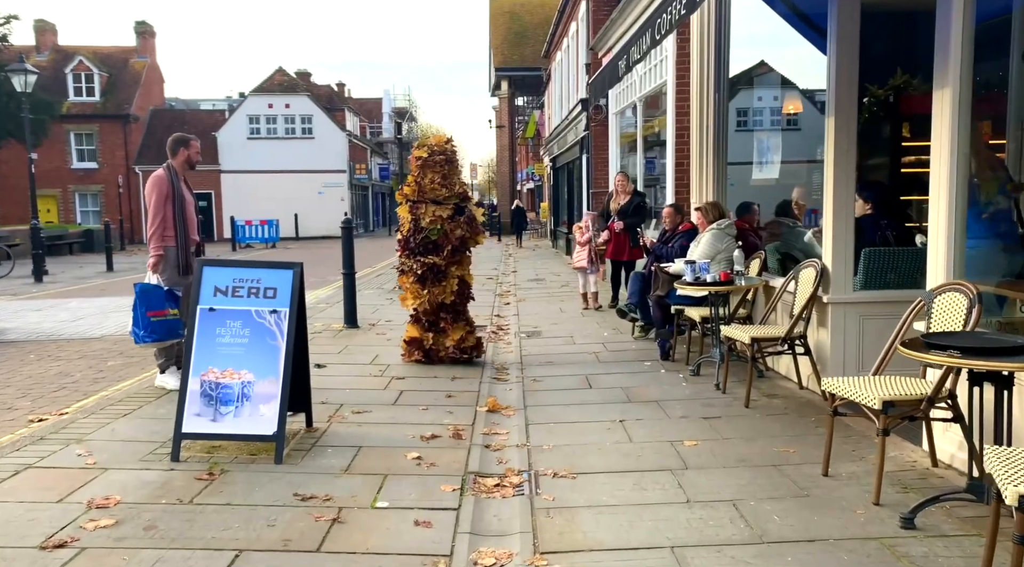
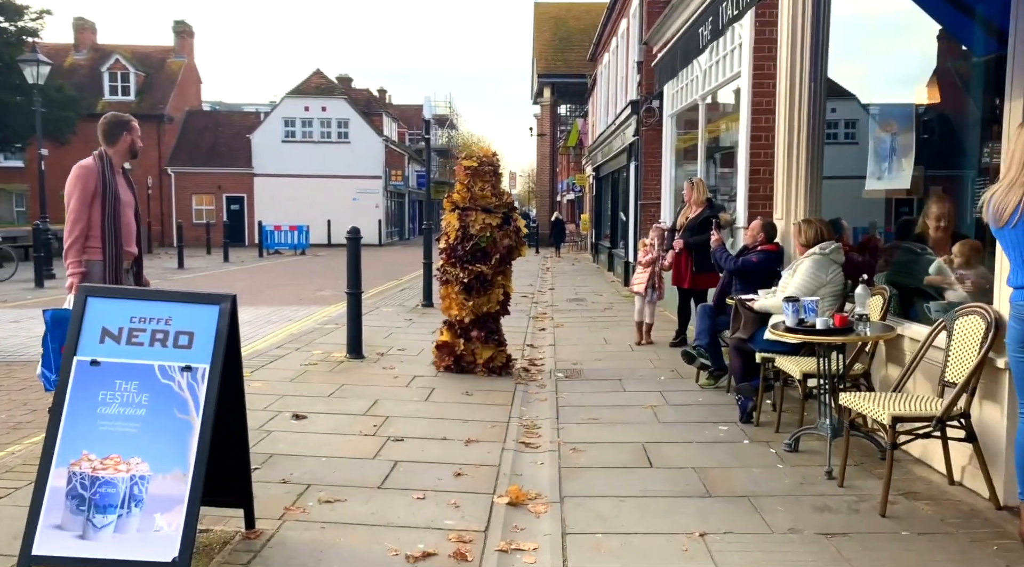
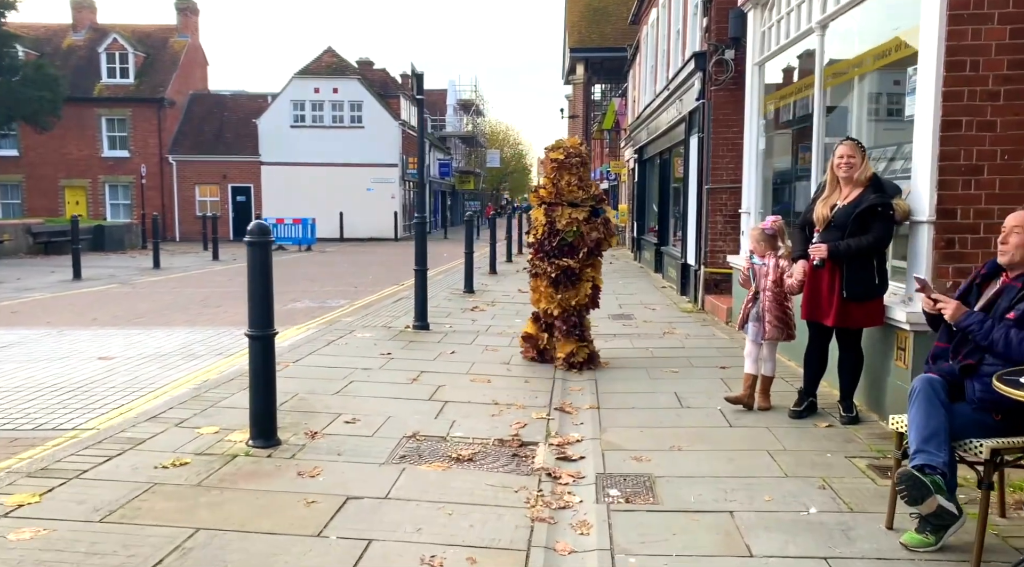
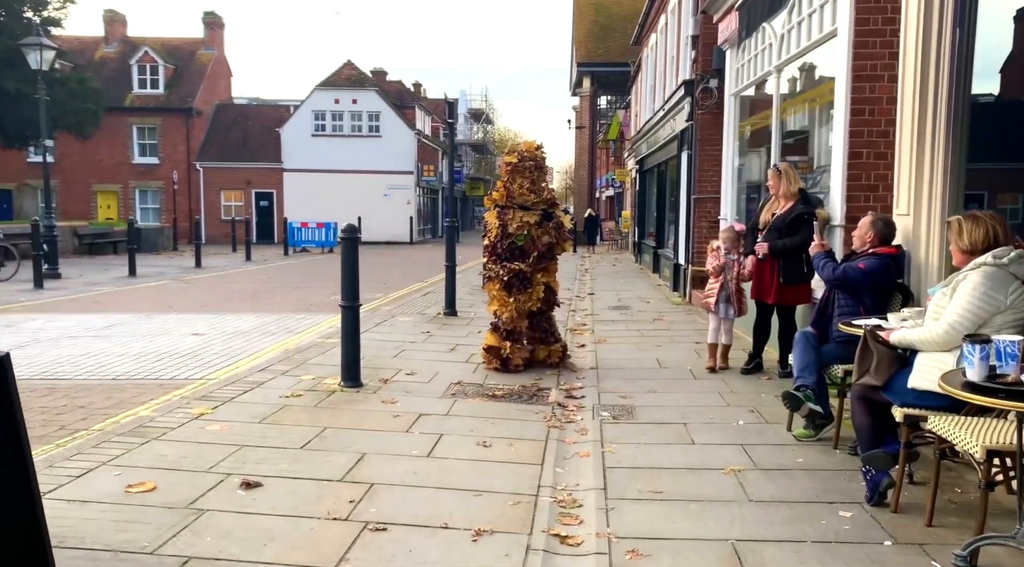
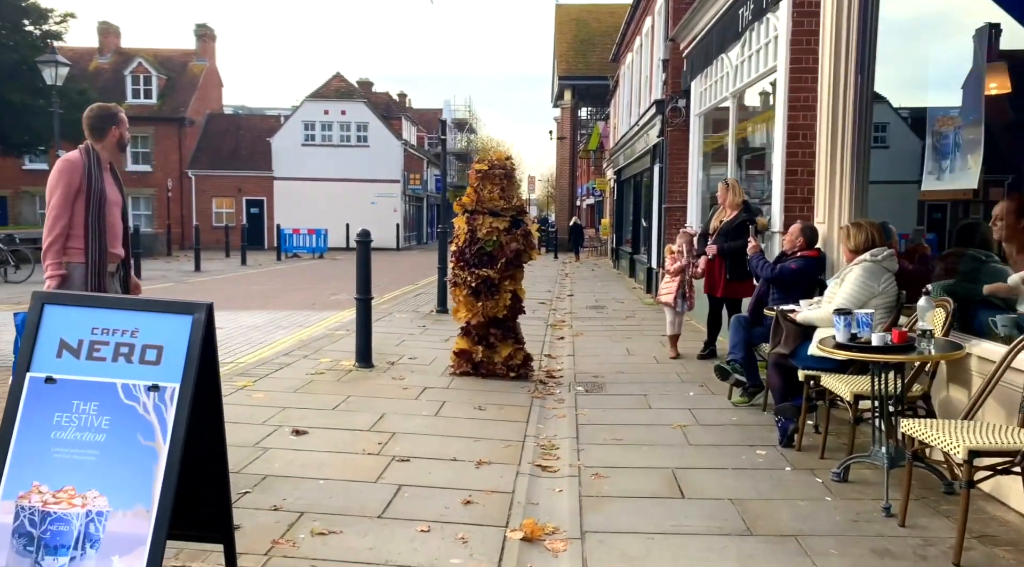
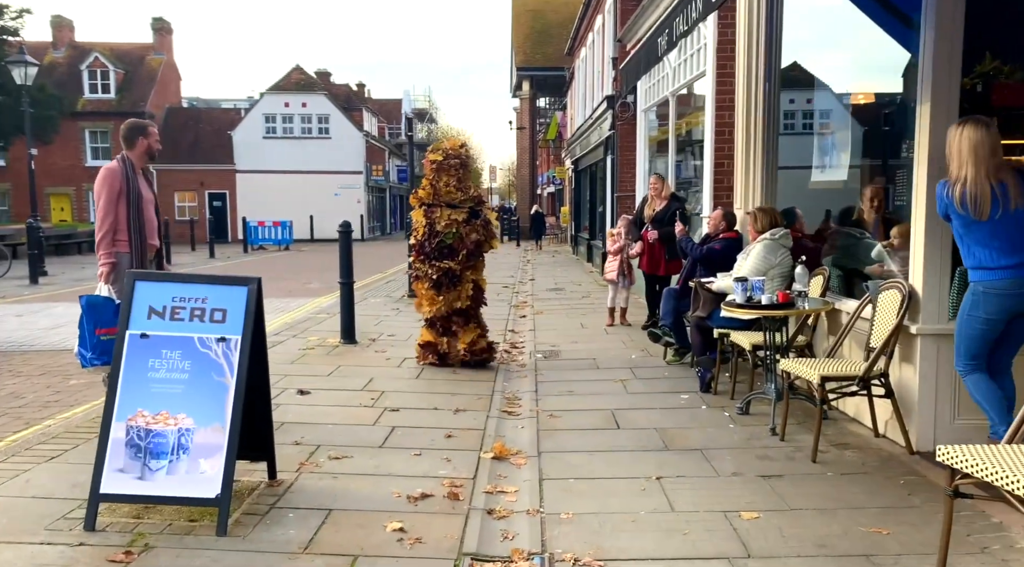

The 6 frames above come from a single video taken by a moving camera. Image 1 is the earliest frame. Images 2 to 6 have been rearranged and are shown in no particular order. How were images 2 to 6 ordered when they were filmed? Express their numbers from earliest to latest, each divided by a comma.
6, 2, 5, 4, 3
